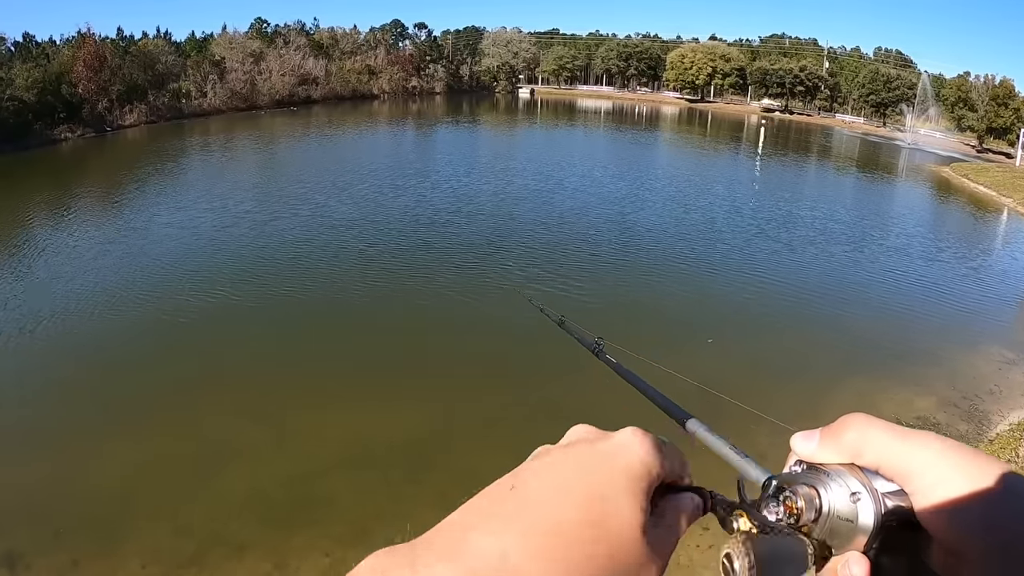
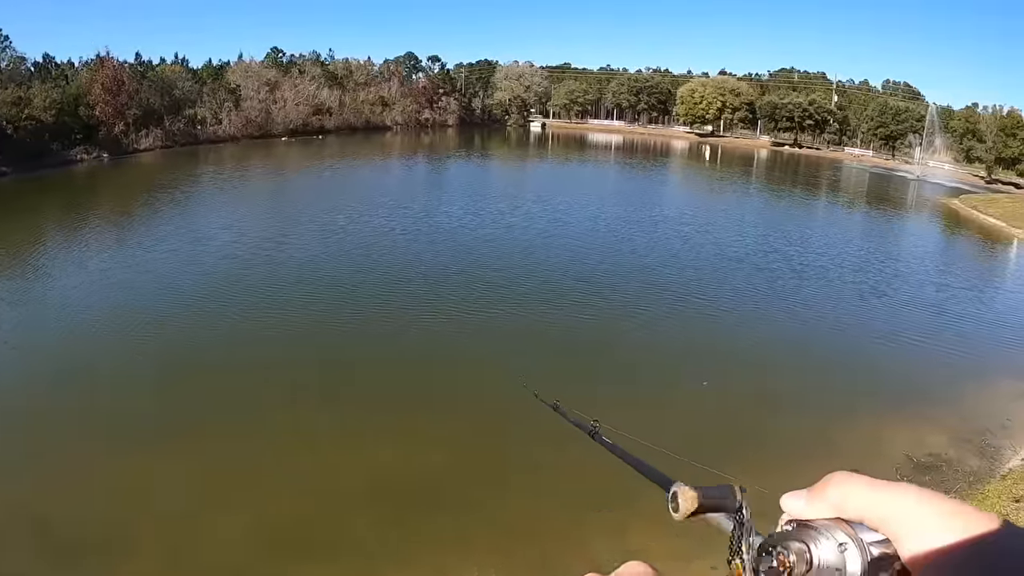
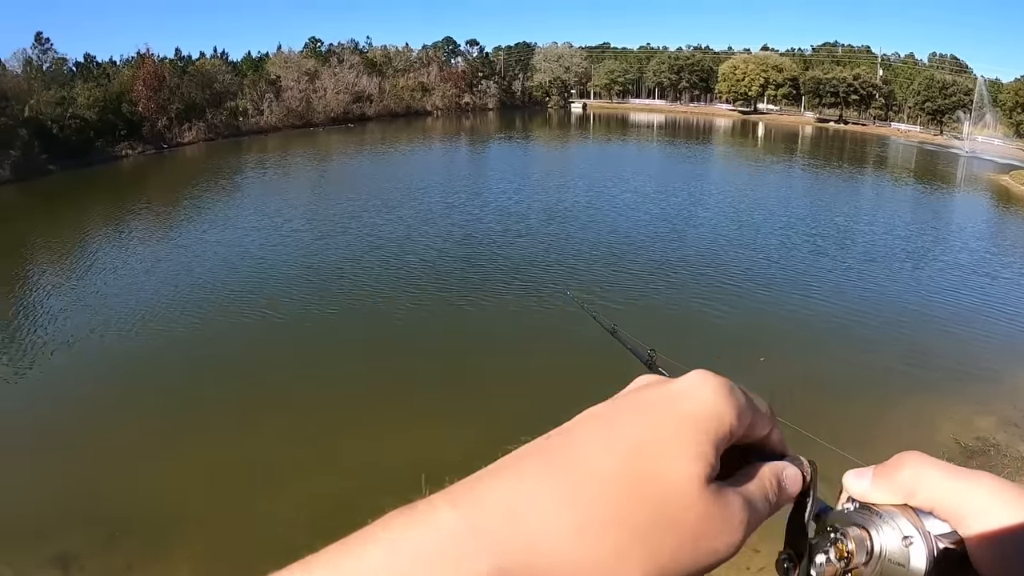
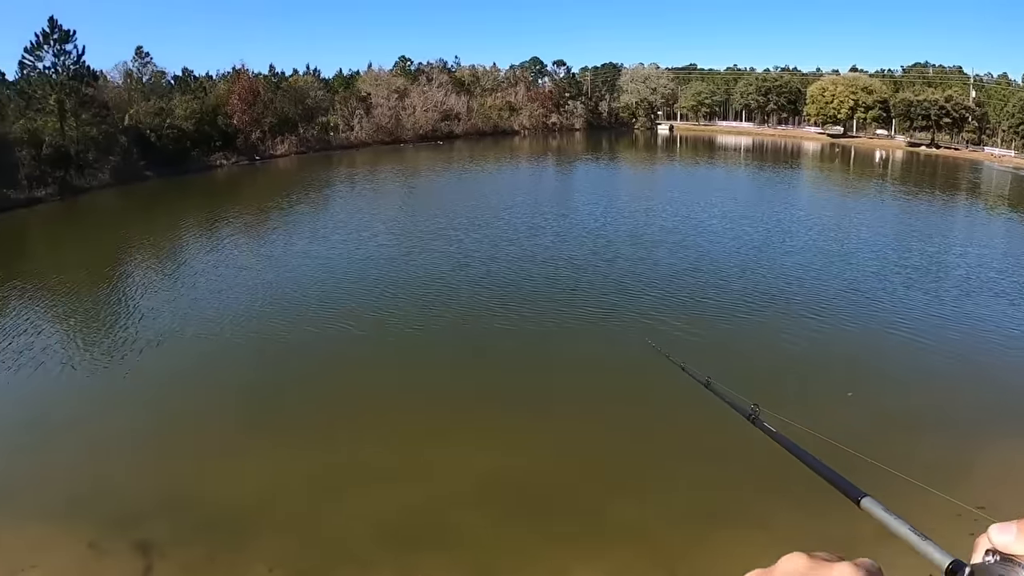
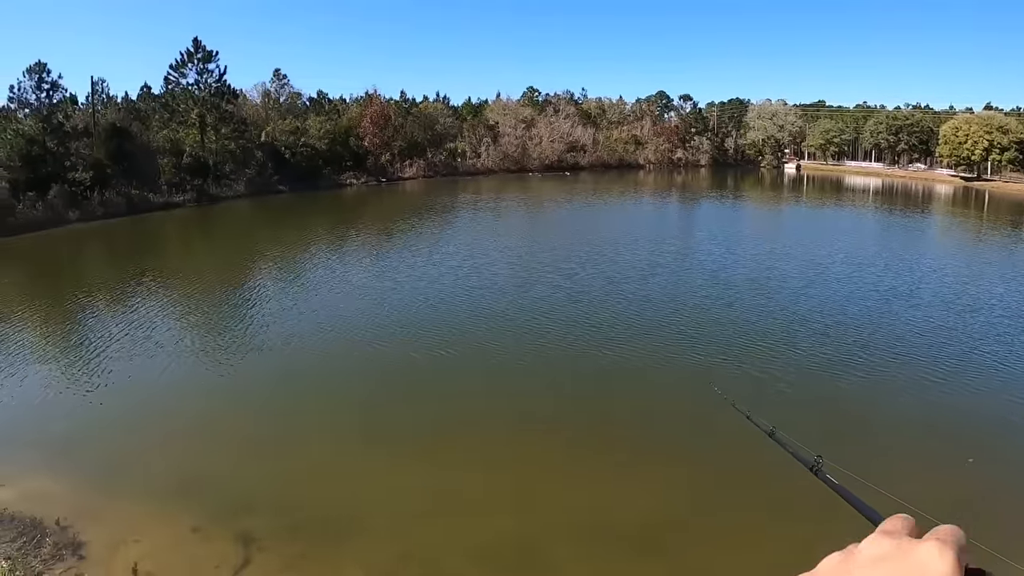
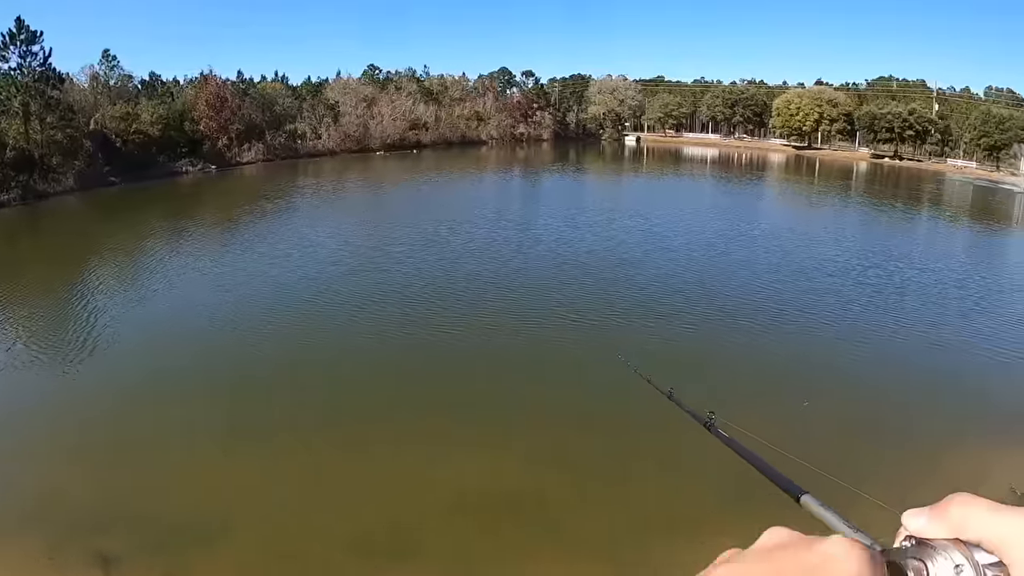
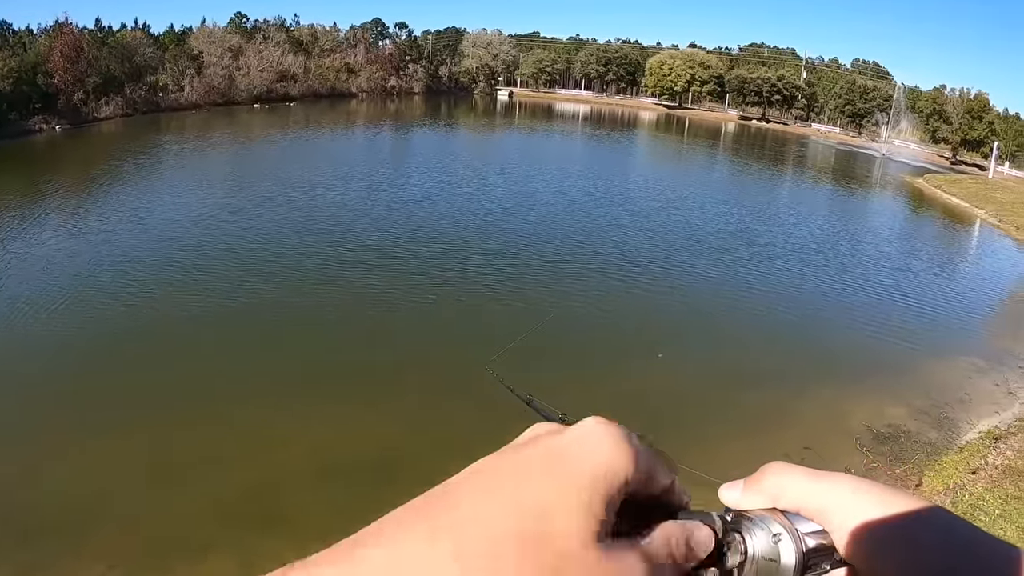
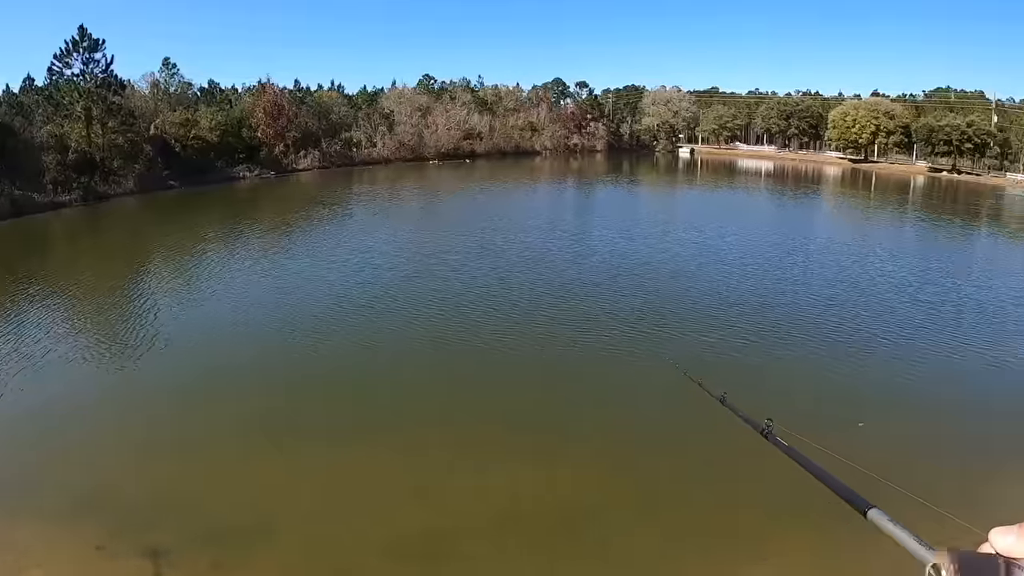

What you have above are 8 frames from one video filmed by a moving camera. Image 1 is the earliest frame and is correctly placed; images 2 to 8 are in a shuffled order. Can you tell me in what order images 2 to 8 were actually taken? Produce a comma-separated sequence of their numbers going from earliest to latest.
3, 4, 5, 8, 6, 2, 7
